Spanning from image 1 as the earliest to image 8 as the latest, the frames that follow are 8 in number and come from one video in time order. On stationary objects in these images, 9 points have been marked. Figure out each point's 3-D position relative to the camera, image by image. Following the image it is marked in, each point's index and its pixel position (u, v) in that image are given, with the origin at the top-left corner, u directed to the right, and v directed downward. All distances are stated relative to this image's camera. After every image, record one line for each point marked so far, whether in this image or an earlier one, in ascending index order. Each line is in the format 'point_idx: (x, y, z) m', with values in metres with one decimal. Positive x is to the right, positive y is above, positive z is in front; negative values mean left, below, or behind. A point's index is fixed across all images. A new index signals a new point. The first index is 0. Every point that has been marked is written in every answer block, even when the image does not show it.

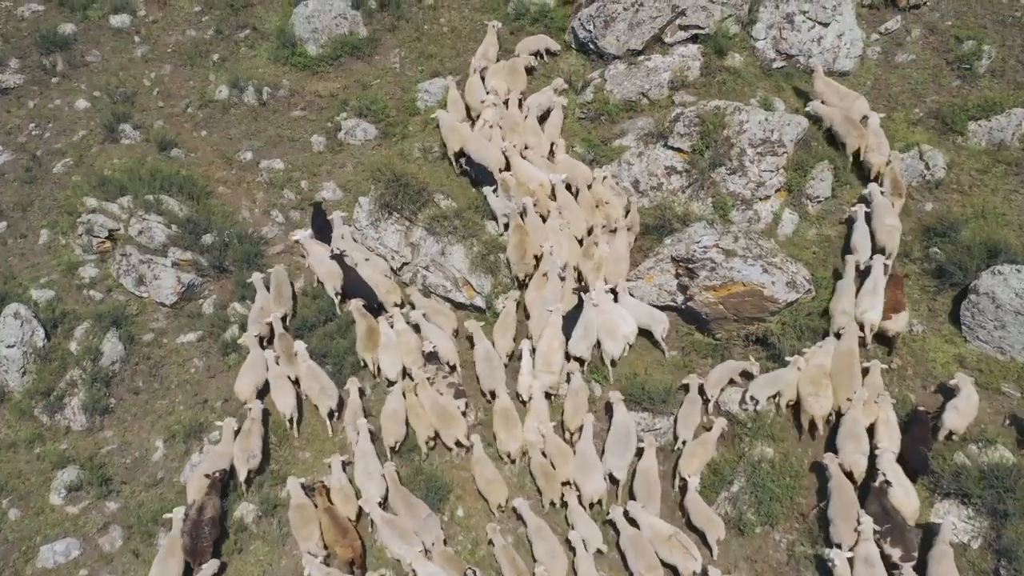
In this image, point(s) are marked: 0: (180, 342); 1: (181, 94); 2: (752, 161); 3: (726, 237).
0: (-3.0, -0.5, +11.4) m
1: (-3.9, +2.3, +14.7) m
2: (+2.2, +1.1, +11.3) m
3: (+1.8, +0.4, +10.5) m
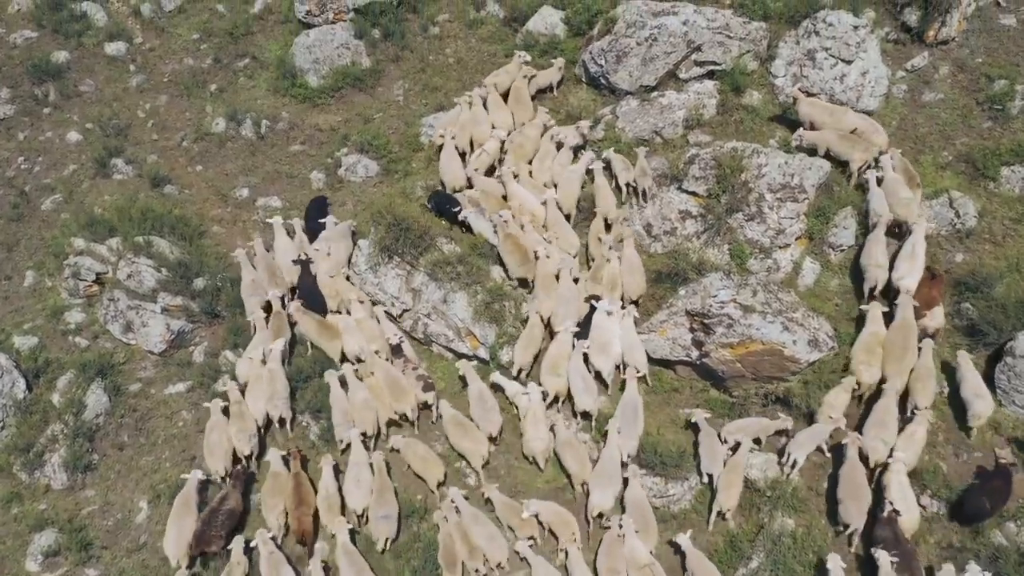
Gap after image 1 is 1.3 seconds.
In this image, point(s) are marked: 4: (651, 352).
0: (-3.0, -0.9, +10.8) m
1: (-3.8, +1.8, +14.2) m
2: (+2.2, +0.7, +10.7) m
3: (+1.8, 0.0, +9.9) m
4: (+1.1, -0.5, +10.2) m
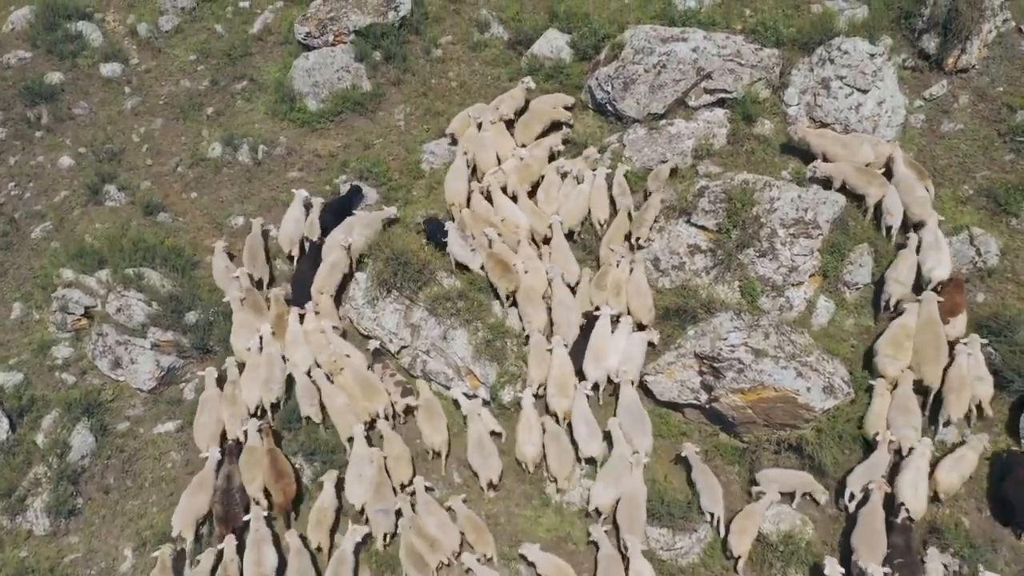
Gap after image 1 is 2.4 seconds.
0: (-3.0, -1.2, +10.5) m
1: (-3.8, +1.5, +13.8) m
2: (+2.2, +0.4, +10.3) m
3: (+1.8, -0.4, +9.5) m
4: (+1.1, -0.8, +9.8) m
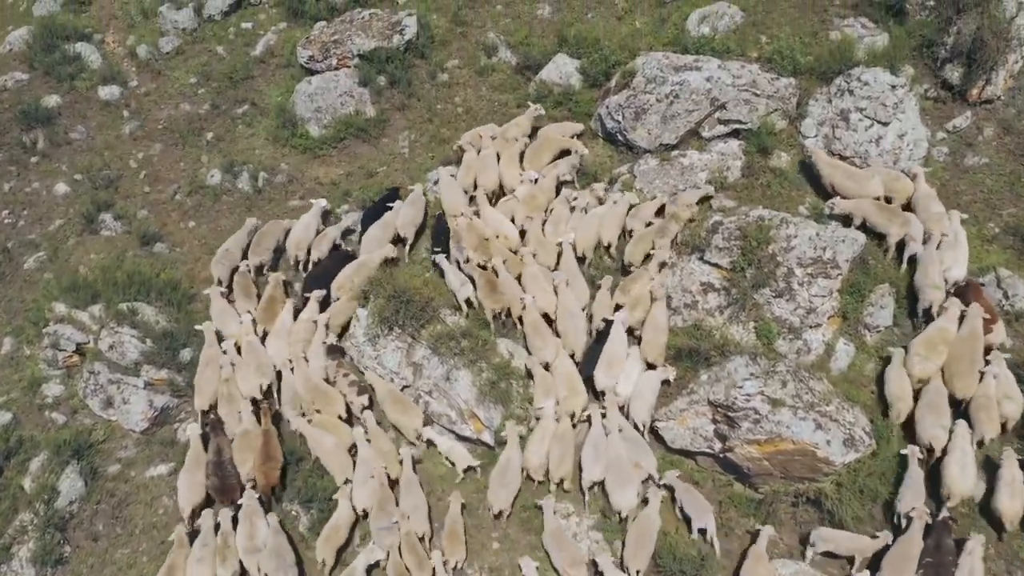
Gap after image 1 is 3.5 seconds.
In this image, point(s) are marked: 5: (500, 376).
0: (-2.9, -1.5, +10.1) m
1: (-3.7, +1.2, +13.5) m
2: (+2.3, 0.0, +9.9) m
3: (+1.9, -0.7, +9.1) m
4: (+1.2, -1.2, +9.3) m
5: (-0.1, -0.7, +10.2) m
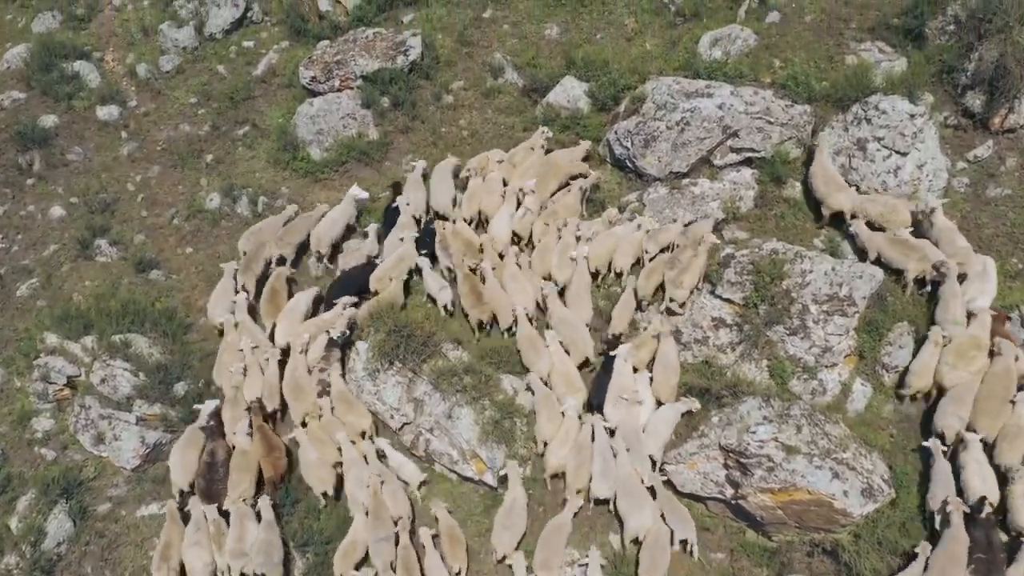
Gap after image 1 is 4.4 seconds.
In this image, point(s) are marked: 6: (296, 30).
0: (-2.9, -1.8, +9.7) m
1: (-3.6, +0.9, +13.2) m
2: (+2.3, -0.3, +9.5) m
3: (+1.9, -1.0, +8.7) m
4: (+1.2, -1.4, +9.0) m
5: (-0.1, -1.0, +9.8) m
6: (-2.6, +3.1, +15.1) m
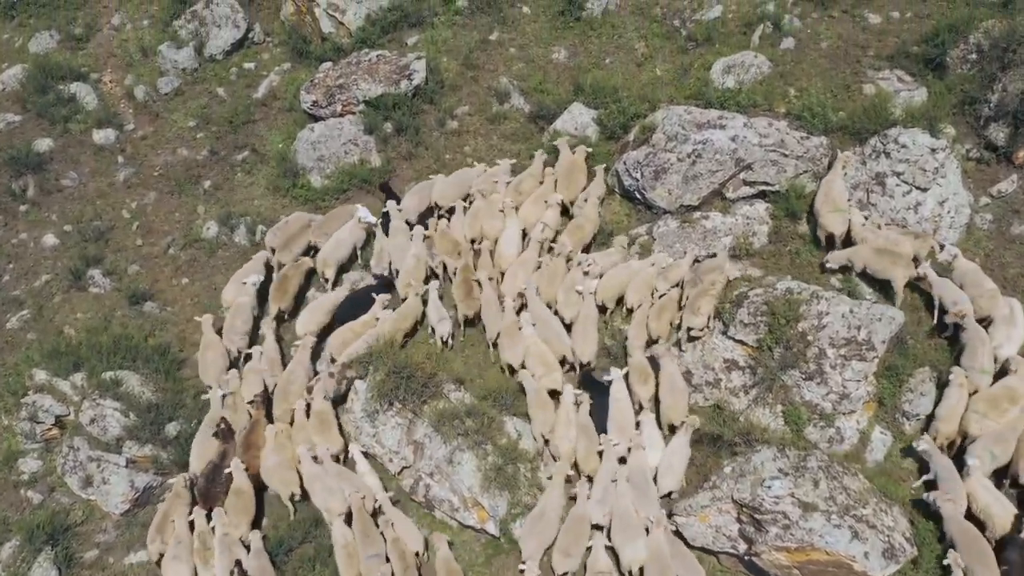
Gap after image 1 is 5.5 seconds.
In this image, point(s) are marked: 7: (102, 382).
0: (-2.9, -2.1, +9.4) m
1: (-3.6, +0.6, +12.8) m
2: (+2.3, -0.6, +9.1) m
3: (+1.9, -1.3, +8.3) m
4: (+1.2, -1.7, +8.6) m
5: (0.0, -1.3, +9.4) m
6: (-2.5, +2.8, +14.8) m
7: (-3.5, -0.8, +10.6) m
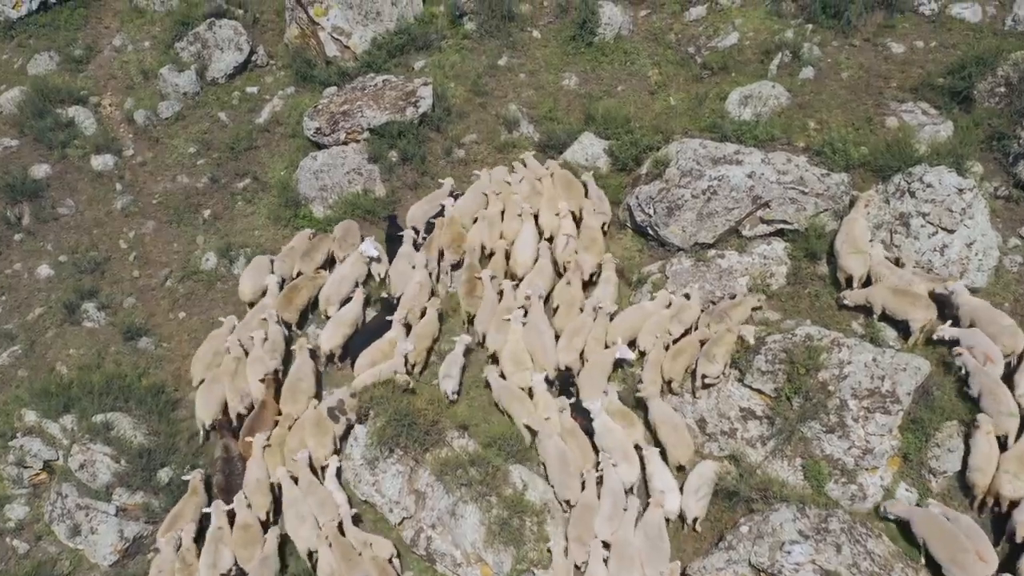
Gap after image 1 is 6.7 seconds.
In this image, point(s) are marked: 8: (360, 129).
0: (-2.8, -2.4, +9.0) m
1: (-3.5, +0.3, +12.4) m
2: (+2.4, -0.9, +8.7) m
3: (+2.0, -1.6, +7.9) m
4: (+1.2, -2.1, +8.1) m
5: (0.0, -1.6, +9.0) m
6: (-2.4, +2.4, +14.4) m
7: (-3.4, -1.1, +10.3) m
8: (-1.6, +1.7, +13.1) m
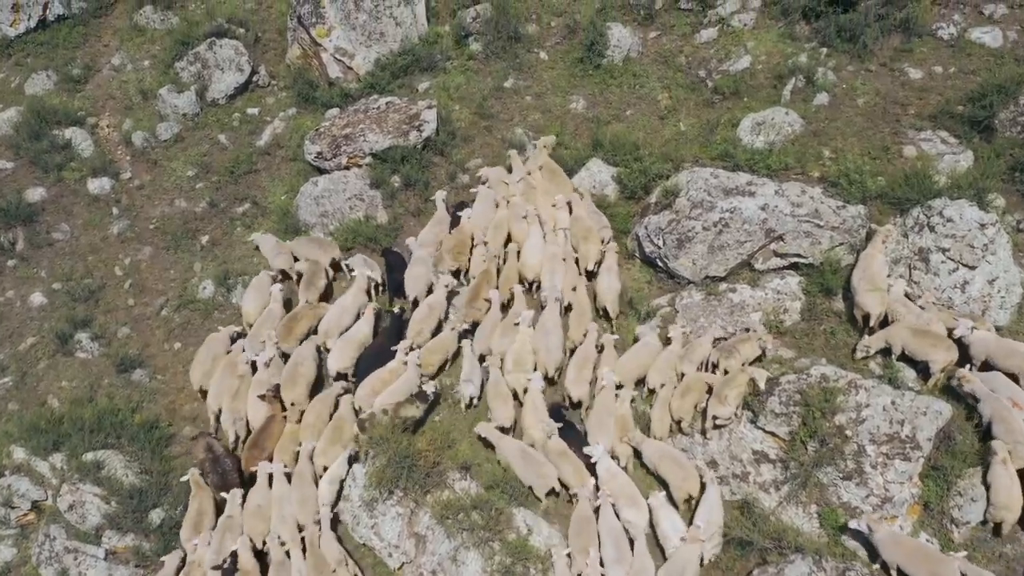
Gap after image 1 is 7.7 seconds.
0: (-2.8, -2.7, +8.6) m
1: (-3.4, 0.0, +12.1) m
2: (+2.4, -1.2, +8.3) m
3: (+2.0, -1.9, +7.5) m
4: (+1.3, -2.3, +7.8) m
5: (0.0, -1.9, +8.7) m
6: (-2.4, +2.2, +14.1) m
7: (-3.4, -1.4, +9.9) m
8: (-1.5, +1.4, +12.8) m
